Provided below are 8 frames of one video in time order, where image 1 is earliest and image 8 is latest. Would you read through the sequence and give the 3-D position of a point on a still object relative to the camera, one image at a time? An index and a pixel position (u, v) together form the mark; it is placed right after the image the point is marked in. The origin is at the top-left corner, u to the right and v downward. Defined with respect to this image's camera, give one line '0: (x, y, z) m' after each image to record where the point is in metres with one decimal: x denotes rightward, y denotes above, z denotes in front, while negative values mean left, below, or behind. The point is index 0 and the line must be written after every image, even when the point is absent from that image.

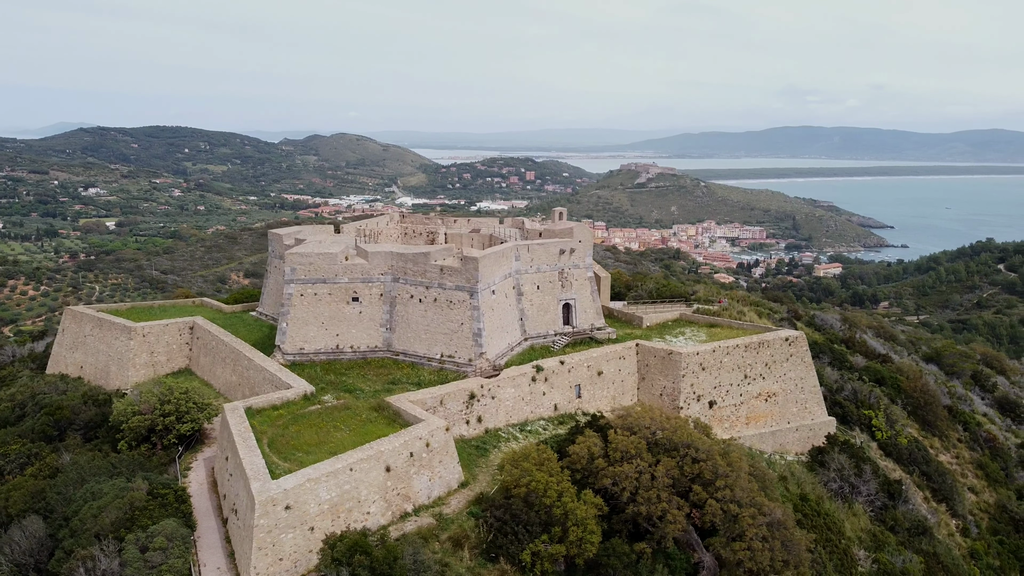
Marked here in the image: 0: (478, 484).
0: (-0.5, -2.9, +12.2) m
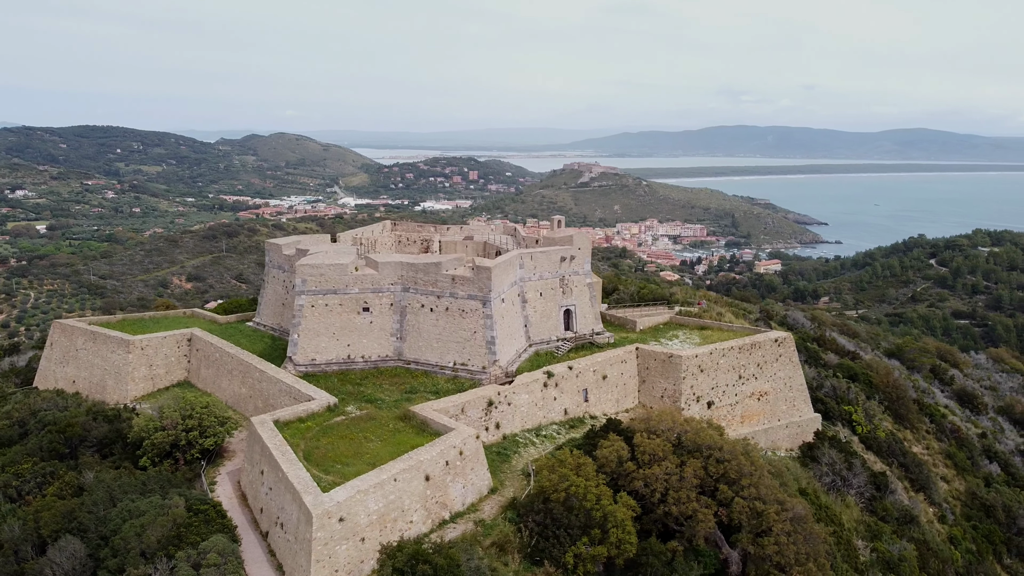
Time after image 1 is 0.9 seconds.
0: (0.0, -3.0, +12.5) m
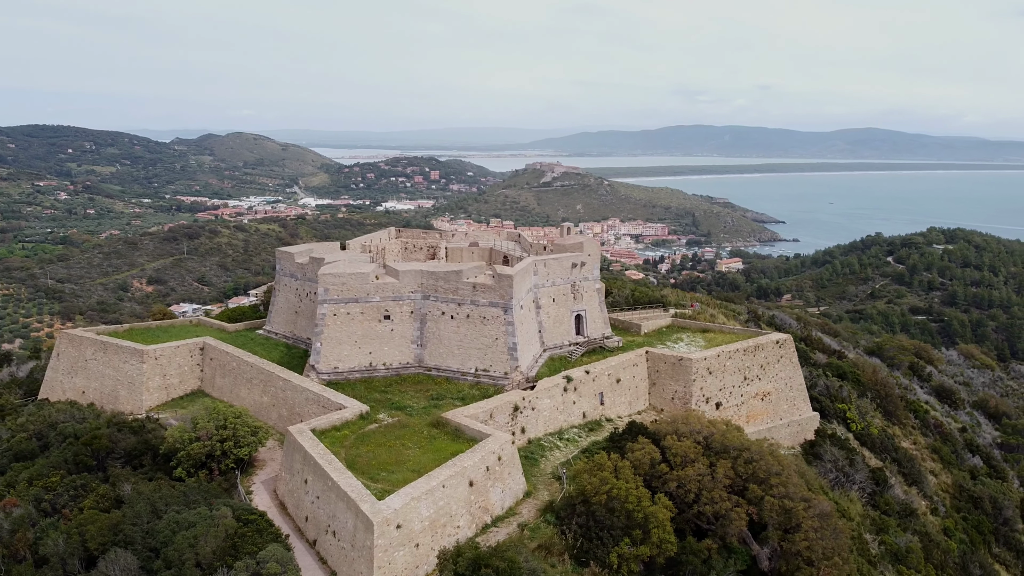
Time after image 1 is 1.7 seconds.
0: (+0.5, -3.2, +12.9) m
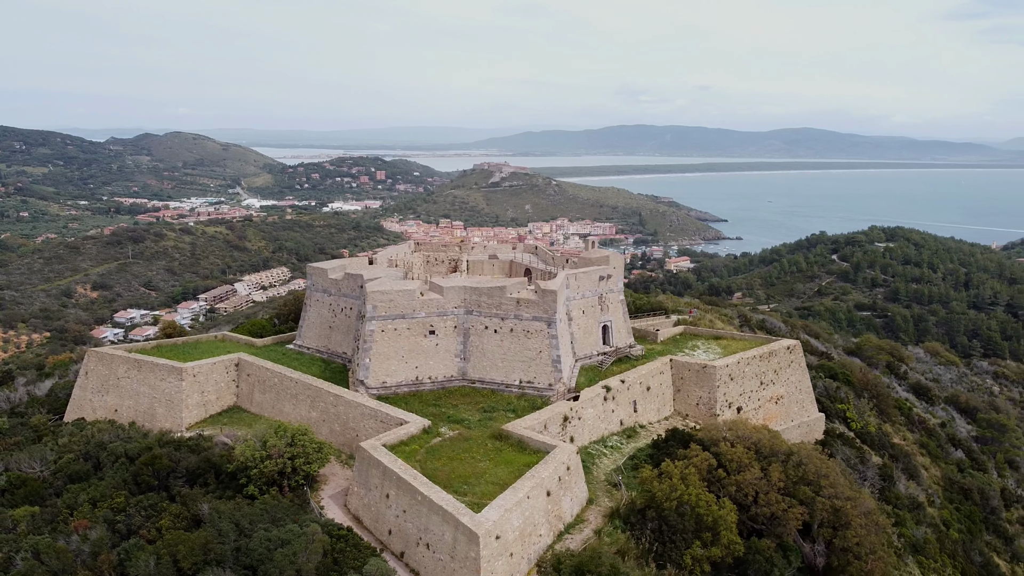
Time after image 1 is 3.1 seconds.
0: (+1.5, -3.4, +13.6) m
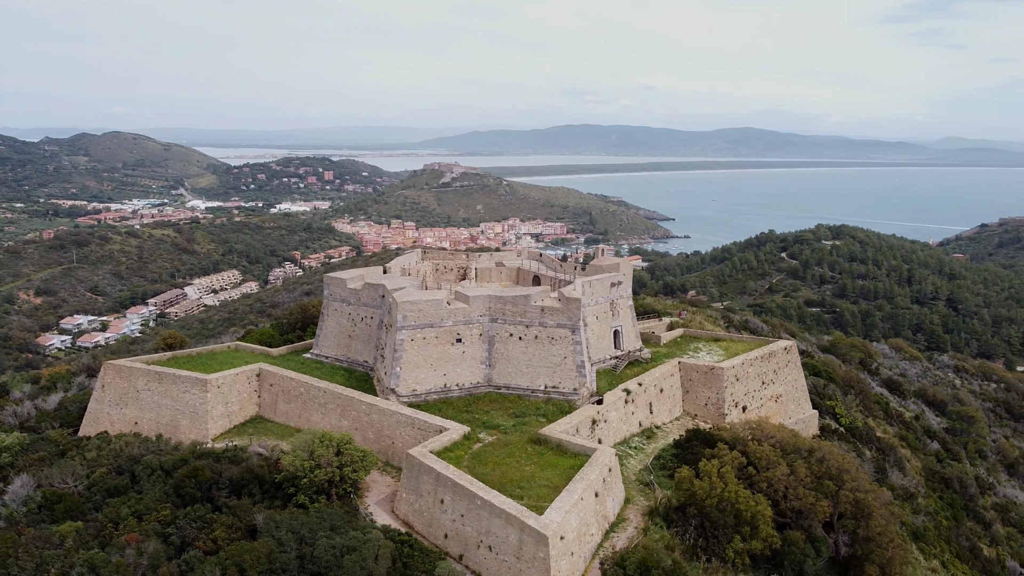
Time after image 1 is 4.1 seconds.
0: (+2.2, -3.6, +14.2) m
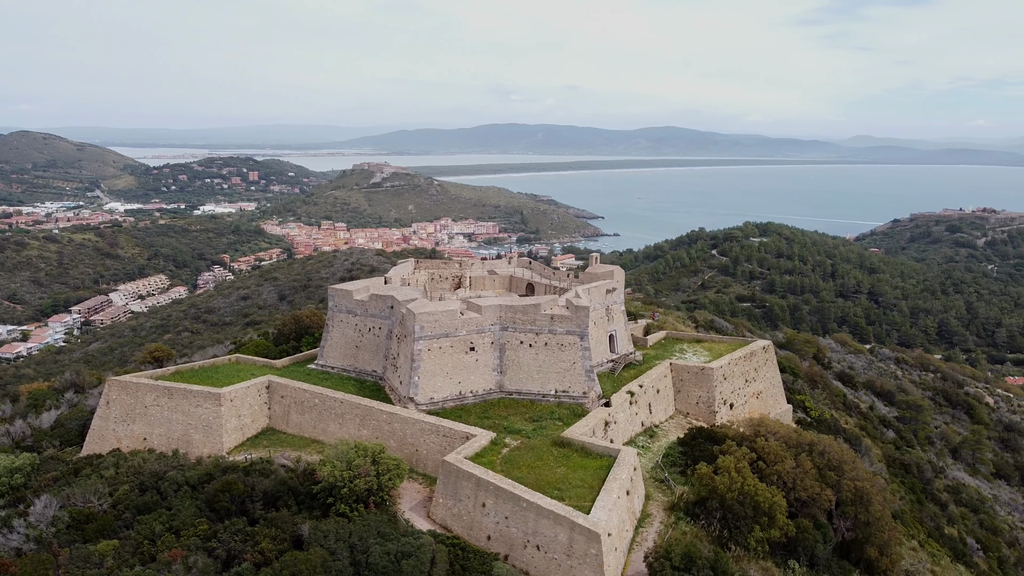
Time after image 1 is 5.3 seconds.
0: (+2.7, -3.8, +15.1) m
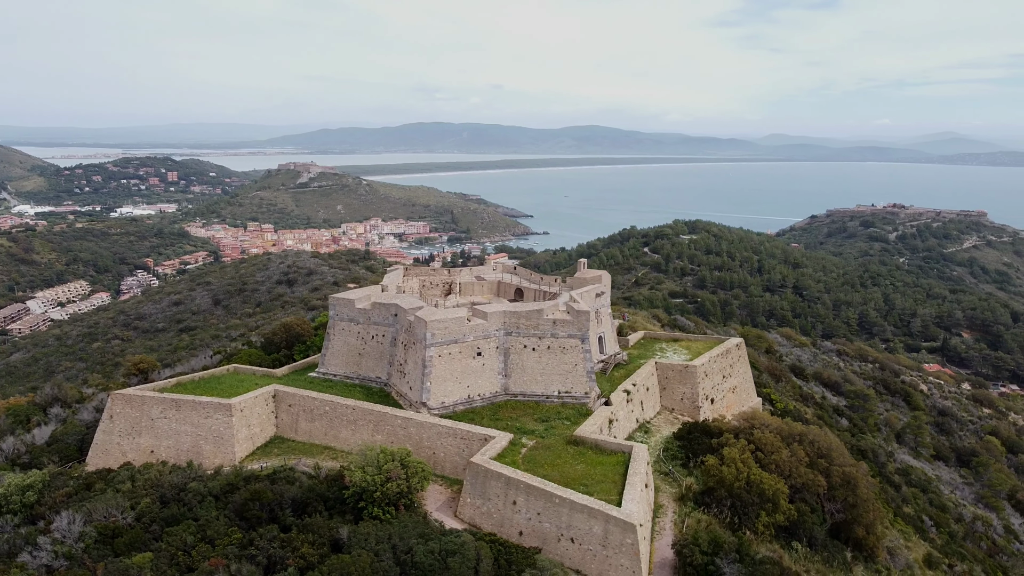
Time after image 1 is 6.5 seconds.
0: (+3.0, -3.9, +16.1) m
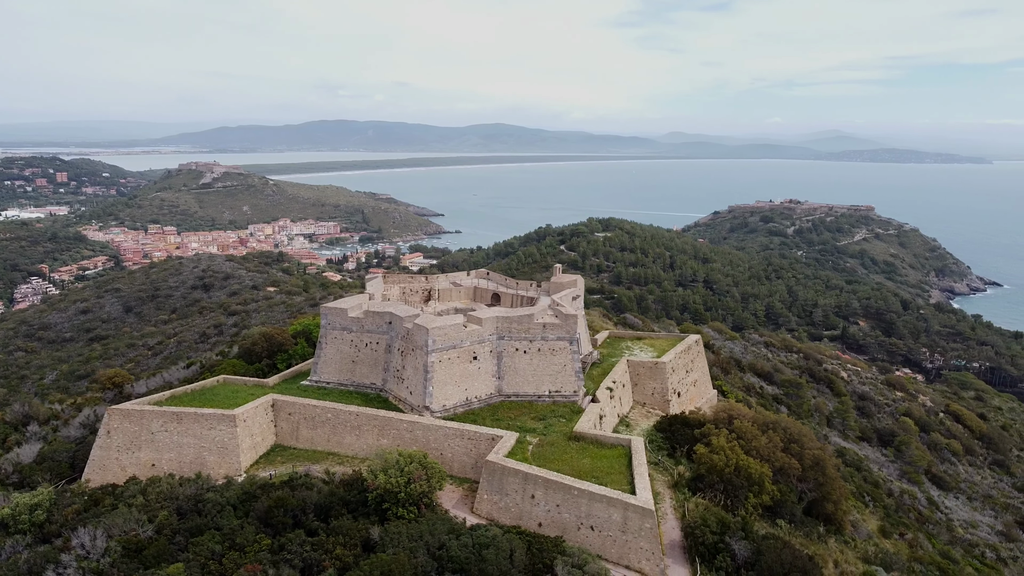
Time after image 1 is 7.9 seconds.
0: (+3.1, -4.0, +17.5) m
